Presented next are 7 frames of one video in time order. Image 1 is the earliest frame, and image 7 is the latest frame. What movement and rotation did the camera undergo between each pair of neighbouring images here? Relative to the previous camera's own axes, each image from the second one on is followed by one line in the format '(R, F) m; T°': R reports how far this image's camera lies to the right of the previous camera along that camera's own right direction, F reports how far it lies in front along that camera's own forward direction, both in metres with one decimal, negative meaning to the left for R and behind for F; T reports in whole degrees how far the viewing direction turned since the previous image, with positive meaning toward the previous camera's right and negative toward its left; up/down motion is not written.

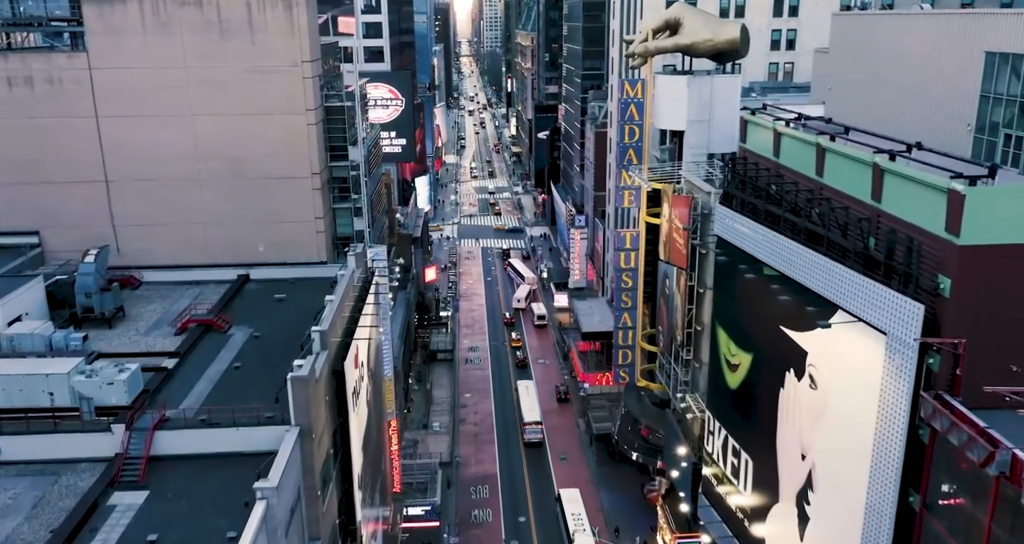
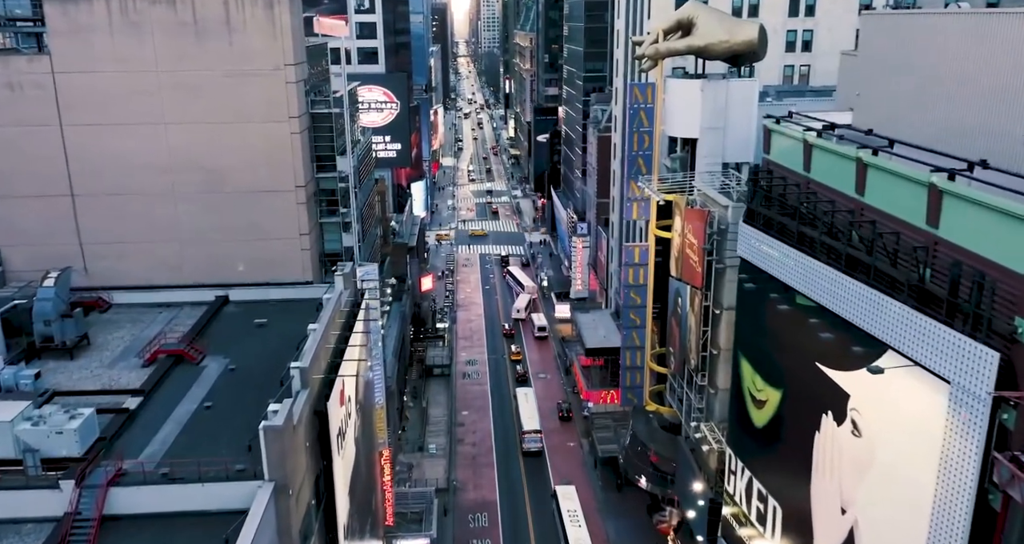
(-0.2, +3.1) m; 0°
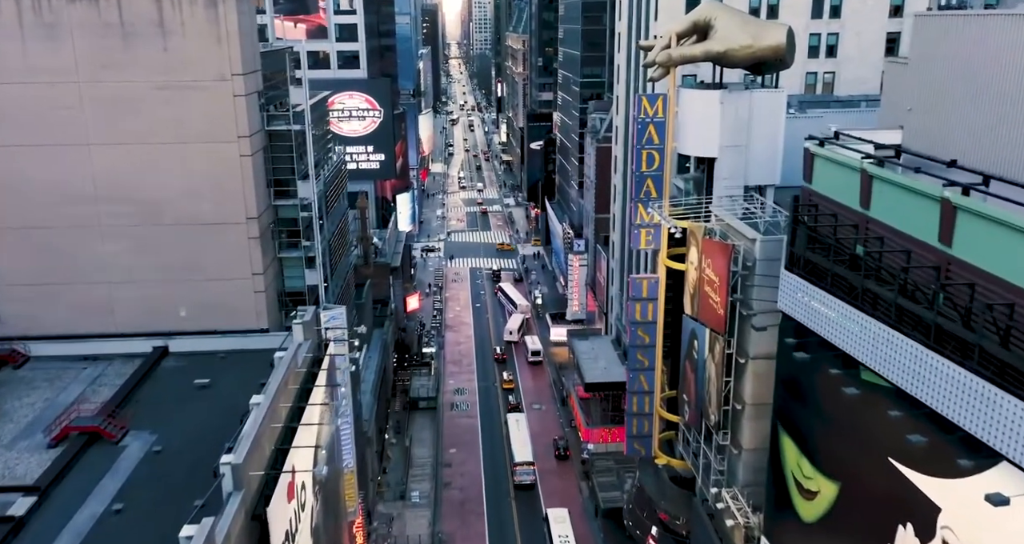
(+0.1, +5.6) m; +1°
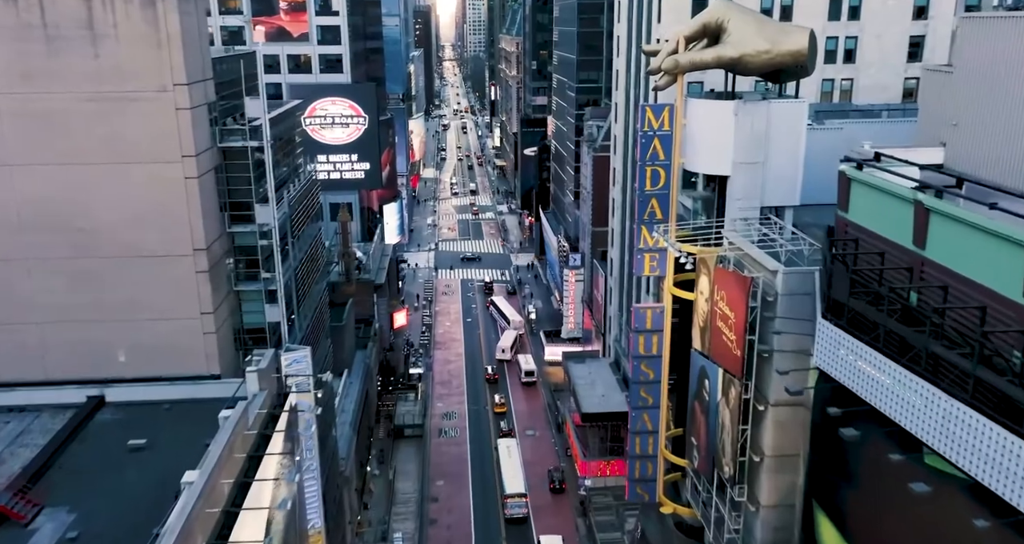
(+0.2, +4.0) m; 0°
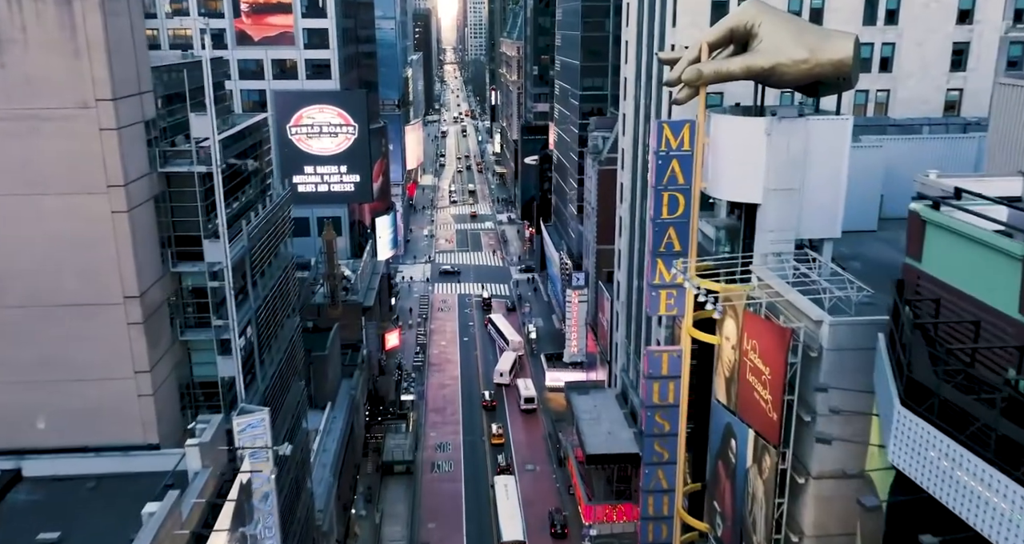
(+0.1, +4.5) m; 0°
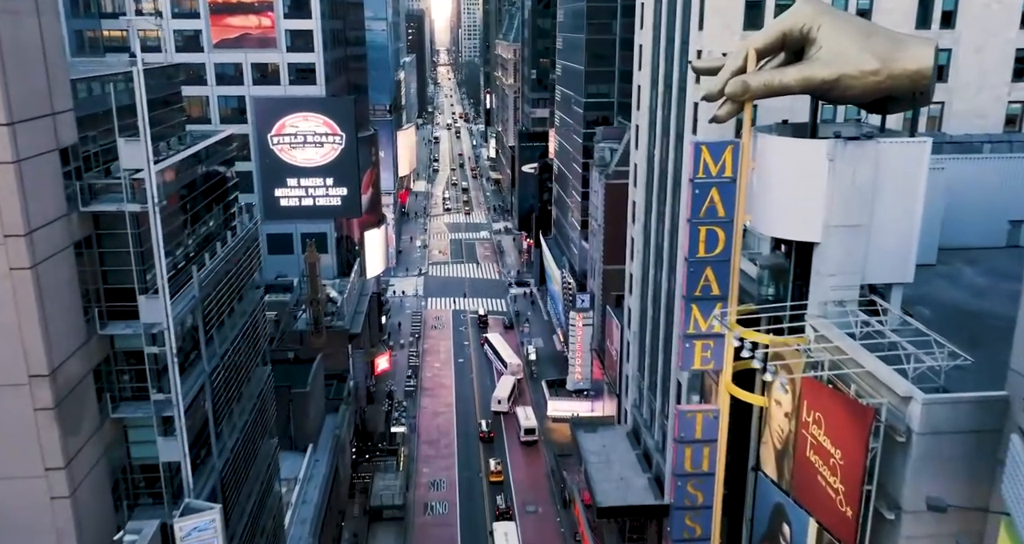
(-0.5, +4.9) m; 0°
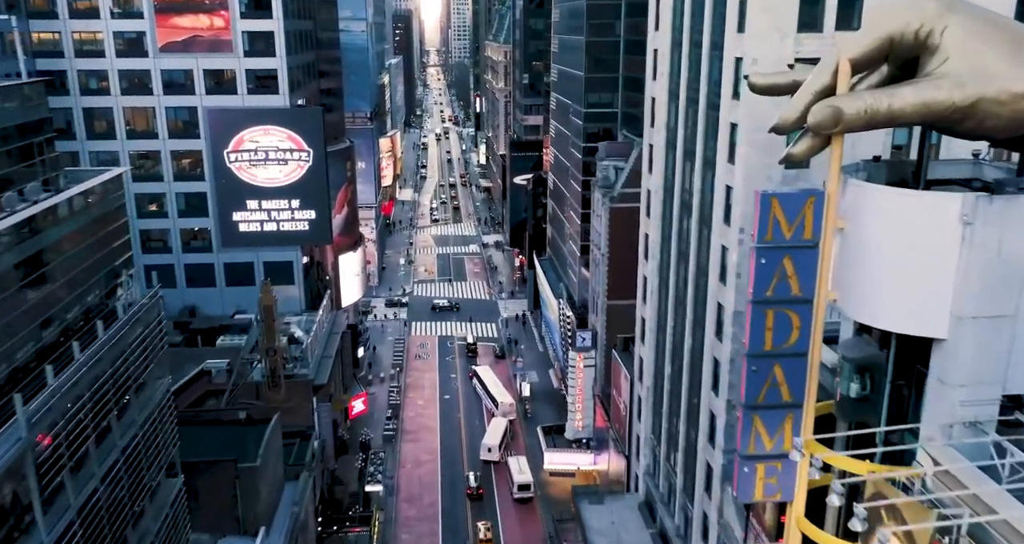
(0.0, +7.5) m; +1°
